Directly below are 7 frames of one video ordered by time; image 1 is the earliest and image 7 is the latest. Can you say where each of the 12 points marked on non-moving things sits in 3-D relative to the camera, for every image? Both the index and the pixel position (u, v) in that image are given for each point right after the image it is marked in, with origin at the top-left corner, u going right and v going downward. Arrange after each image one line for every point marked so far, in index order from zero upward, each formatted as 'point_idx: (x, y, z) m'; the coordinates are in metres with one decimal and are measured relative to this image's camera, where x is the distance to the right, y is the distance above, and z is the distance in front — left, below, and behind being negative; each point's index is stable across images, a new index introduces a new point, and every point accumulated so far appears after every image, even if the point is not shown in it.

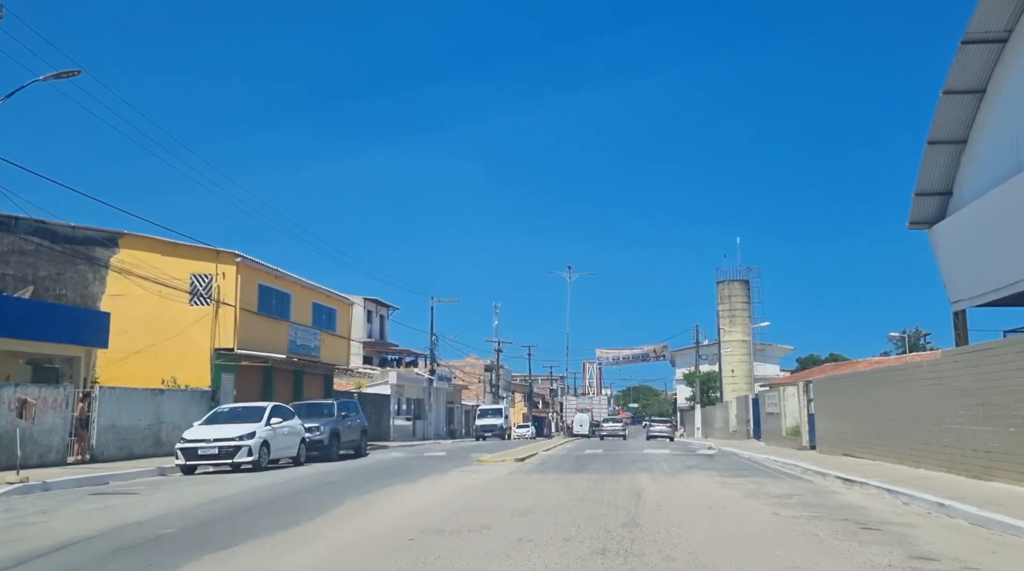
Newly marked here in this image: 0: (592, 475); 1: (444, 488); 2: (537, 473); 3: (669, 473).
0: (+1.7, -4.1, +18.7) m
1: (-1.2, -3.7, +15.6) m
2: (+0.6, -4.2, +19.0) m
3: (+3.4, -4.1, +18.8) m
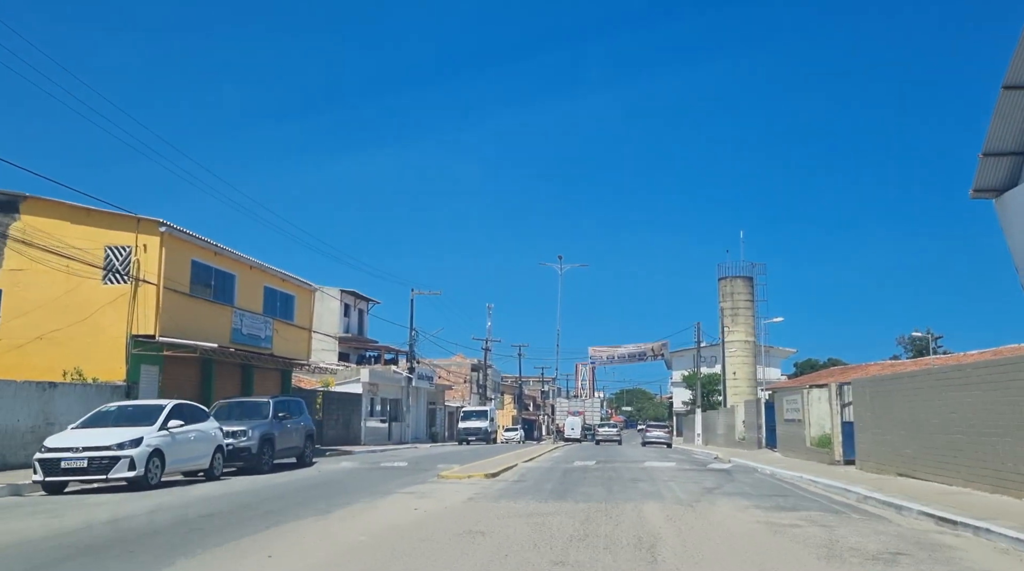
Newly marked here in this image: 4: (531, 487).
0: (+1.1, -3.5, +13.8) m
1: (-1.8, -3.0, +10.6) m
2: (-0.1, -3.5, +14.1) m
3: (+2.8, -3.5, +13.9) m
4: (+0.4, -4.1, +17.6) m
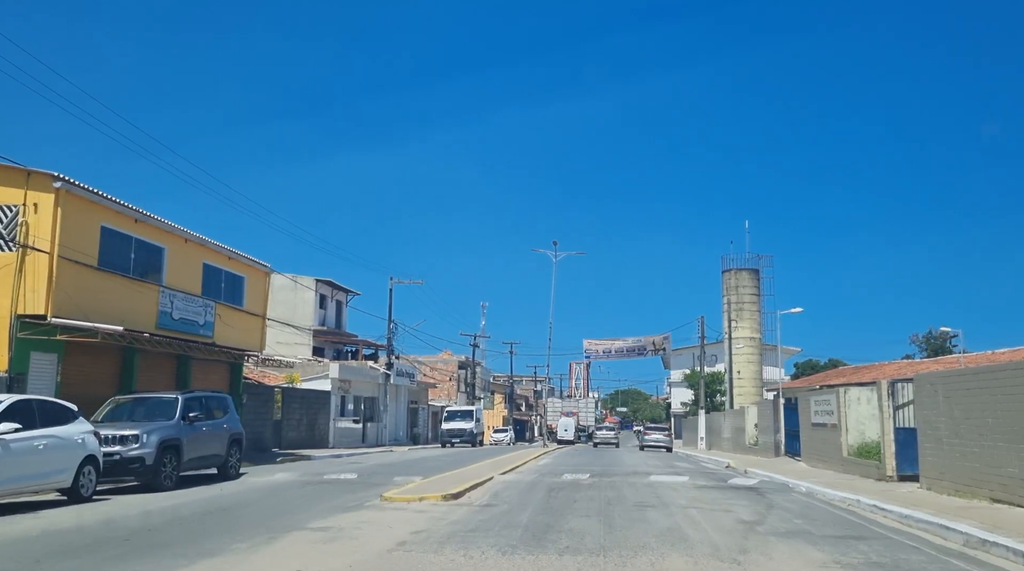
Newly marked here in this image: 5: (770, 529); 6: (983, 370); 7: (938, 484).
0: (+0.6, -2.8, +9.0) m
1: (-2.3, -2.3, +5.8) m
2: (-0.6, -2.8, +9.3) m
3: (+2.3, -2.9, +9.2) m
4: (-0.2, -3.4, +12.8) m
5: (+3.4, -3.2, +11.3) m
6: (+8.2, -1.4, +14.9) m
7: (+8.2, -3.8, +16.6) m
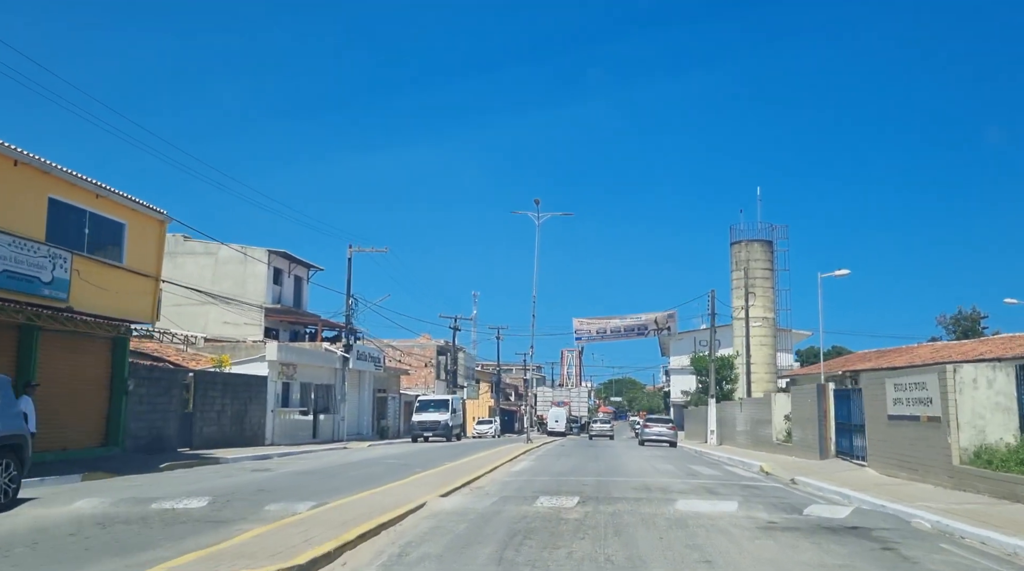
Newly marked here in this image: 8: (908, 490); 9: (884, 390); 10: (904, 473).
0: (-0.2, -1.7, +1.3) m
1: (-3.0, -1.2, -1.9) m
2: (-1.4, -1.7, +1.6) m
3: (+1.5, -1.7, +1.5) m
4: (-1.0, -2.2, +5.1) m
5: (+2.6, -2.0, +3.7) m
6: (+7.4, -0.2, +7.3) m
7: (+7.3, -2.5, +9.0) m
8: (+7.6, -3.9, +16.5) m
9: (+8.5, -2.4, +19.8) m
10: (+8.4, -4.0, +18.5) m
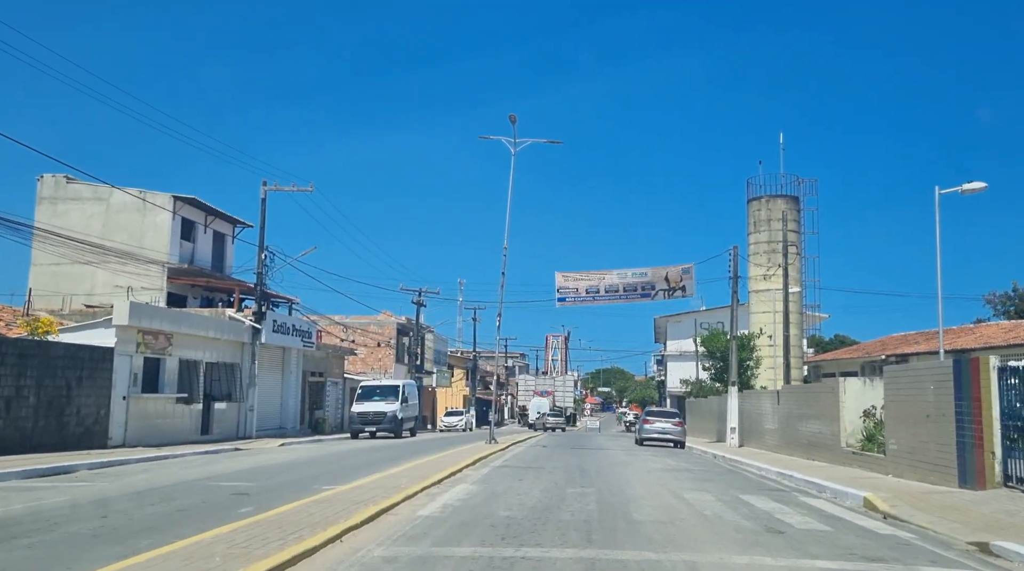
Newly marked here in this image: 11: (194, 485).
0: (-1.1, -0.2, -9.5) m
1: (-3.9, +0.2, -12.7) m
2: (-2.3, -0.2, -9.2) m
3: (+0.6, -0.2, -9.3) m
4: (-1.9, -0.7, -5.7) m
5: (+1.7, -0.5, -7.0) m
6: (+6.4, +1.3, -3.4) m
7: (+6.3, -1.0, -1.7) m
8: (+6.4, -2.3, +5.9) m
9: (+7.4, -0.8, +9.2) m
10: (+7.2, -2.4, +7.8) m
11: (-5.8, -3.7, +15.8) m
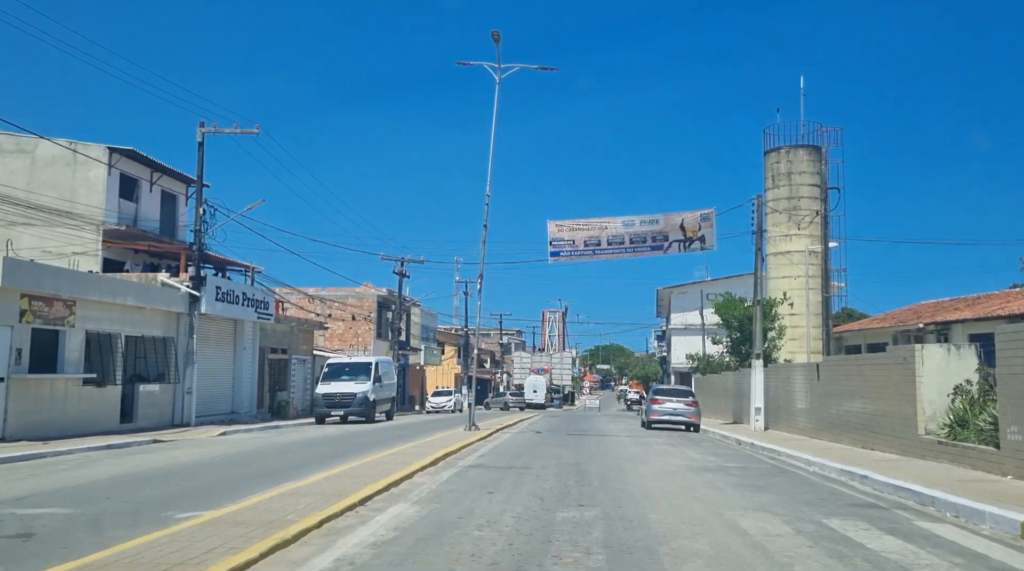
0: (-1.5, +0.2, -14.9) m
1: (-4.3, +0.5, -18.2) m
2: (-2.7, +0.2, -14.6) m
3: (+0.2, +0.2, -14.7) m
4: (-2.3, -0.2, -11.1) m
5: (+1.3, -0.1, -12.5) m
6: (+5.9, +1.9, -8.9) m
7: (+5.9, -0.4, -7.1) m
8: (+6.0, -1.5, +0.5) m
9: (+6.9, +0.1, +3.7) m
10: (+6.8, -1.6, +2.4) m
11: (-6.2, -2.7, +10.4) m
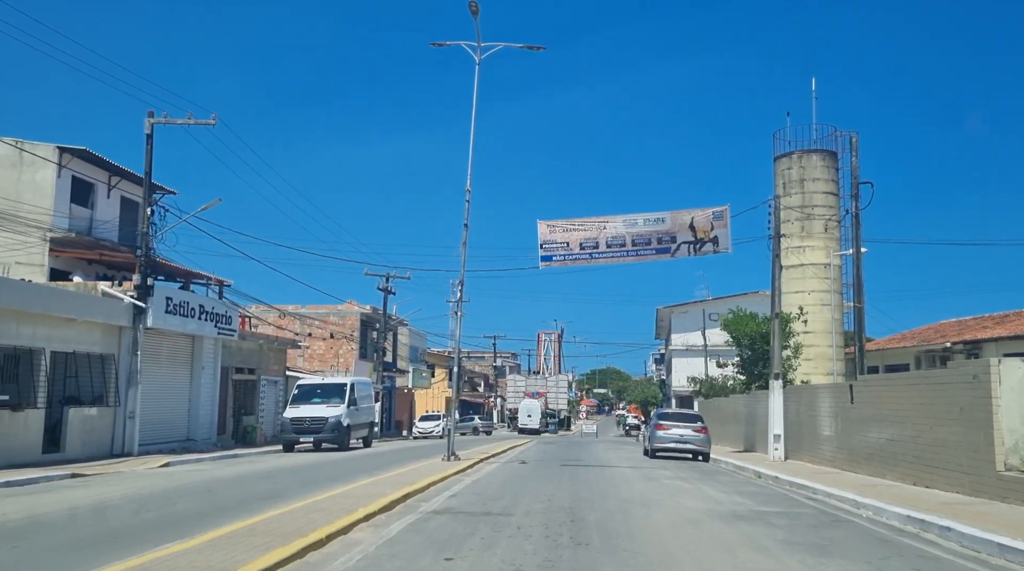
0: (-1.7, +1.1, -18.3) m
1: (-4.5, +1.5, -21.6) m
2: (-2.9, +1.1, -18.0) m
3: (0.0, +1.1, -18.1) m
4: (-2.6, +0.6, -14.5) m
5: (+1.0, +0.8, -15.9) m
6: (+5.7, +2.6, -12.2) m
7: (+5.6, +0.3, -10.5) m
8: (+5.7, -1.0, -2.9) m
9: (+6.6, +0.5, +0.4) m
10: (+6.5, -1.1, -1.0) m
11: (-6.5, -2.5, +6.9) m
